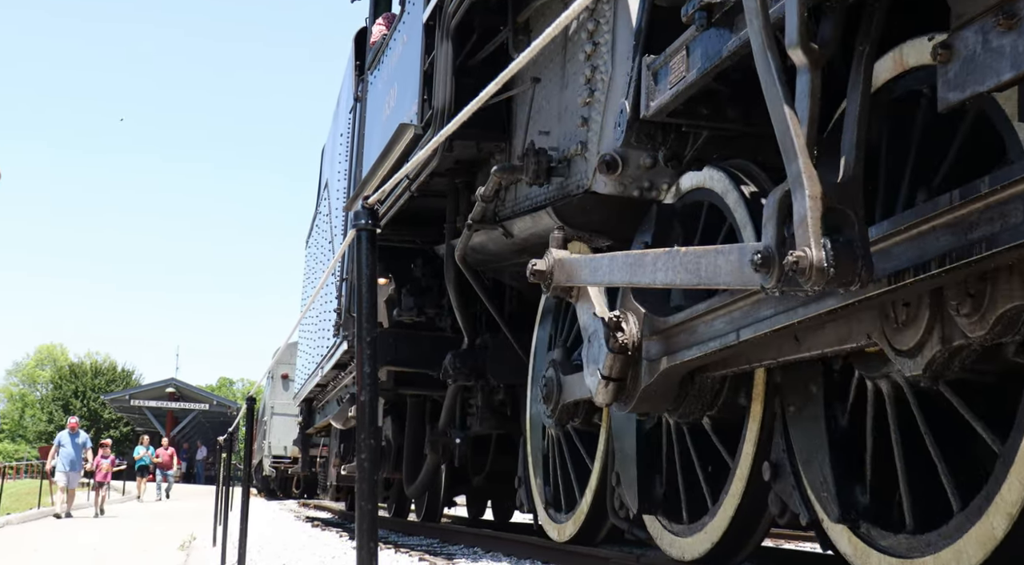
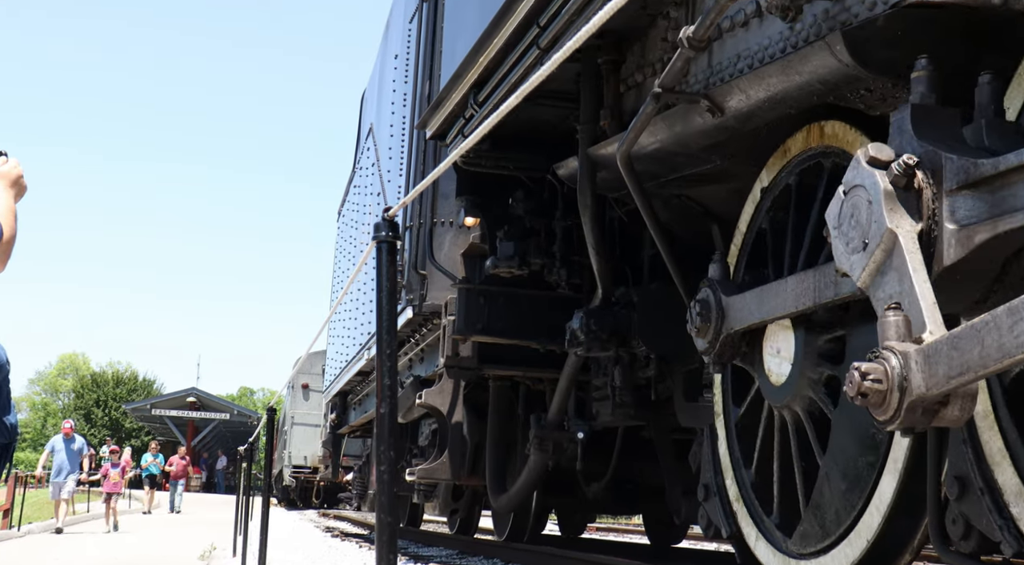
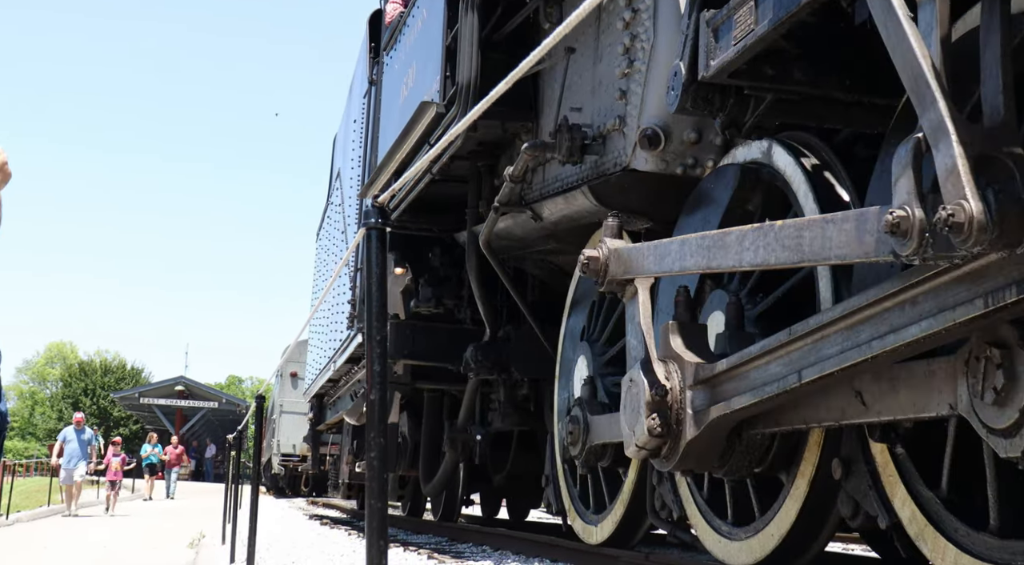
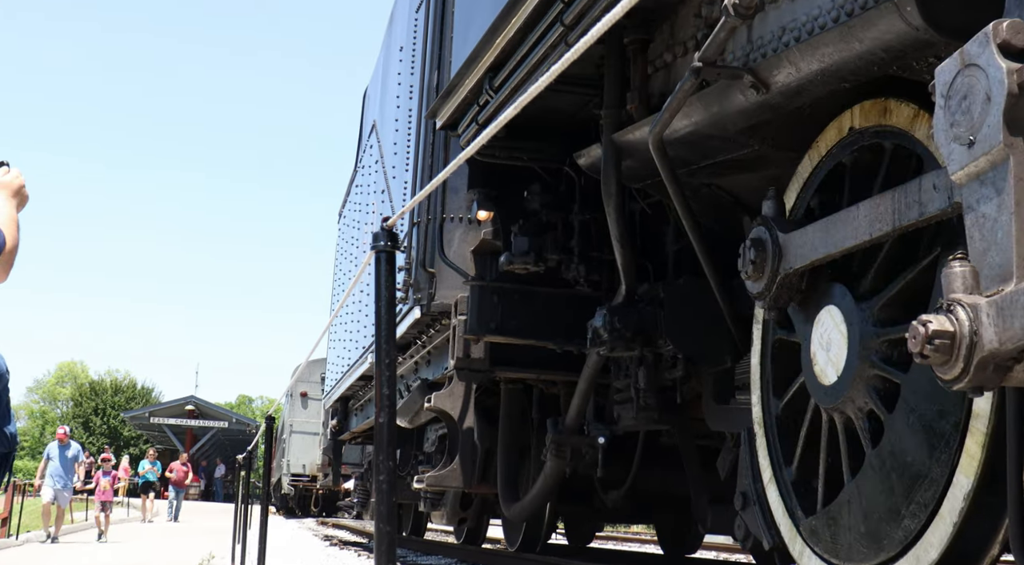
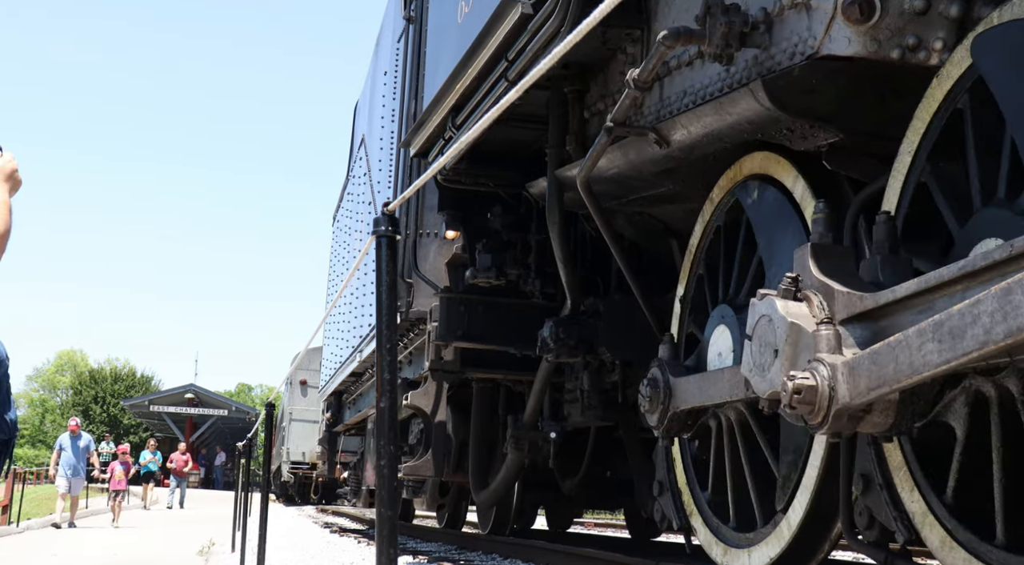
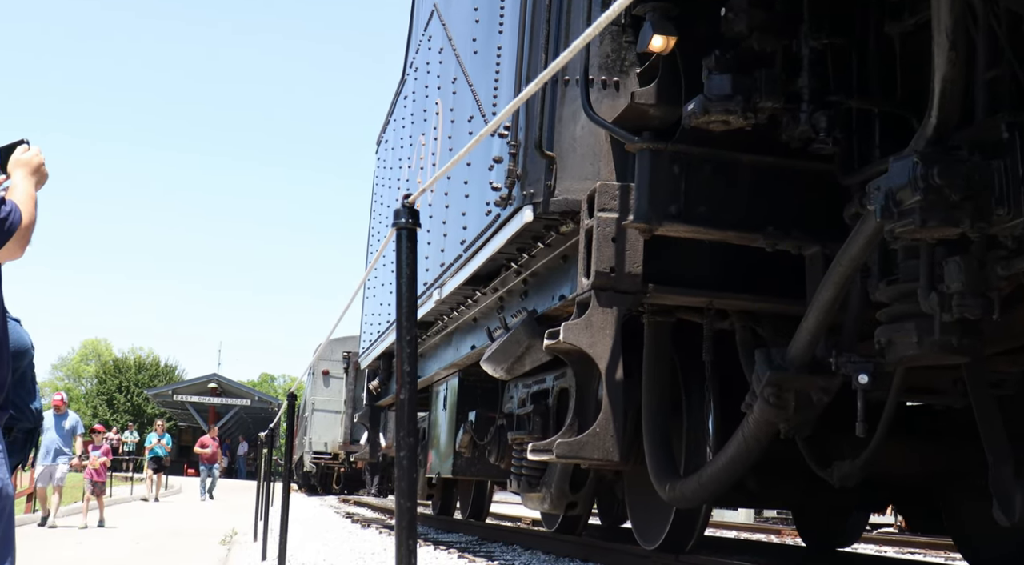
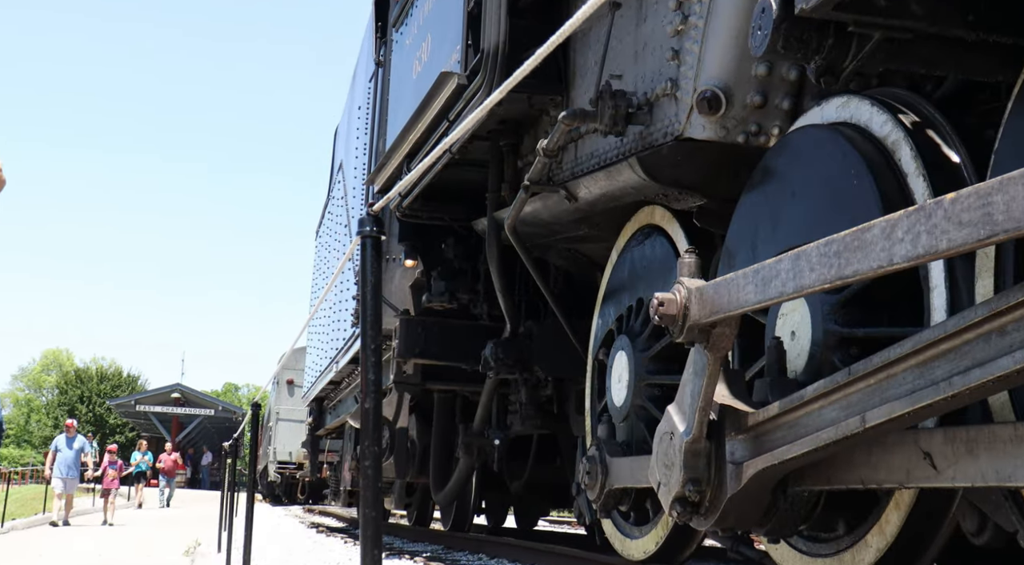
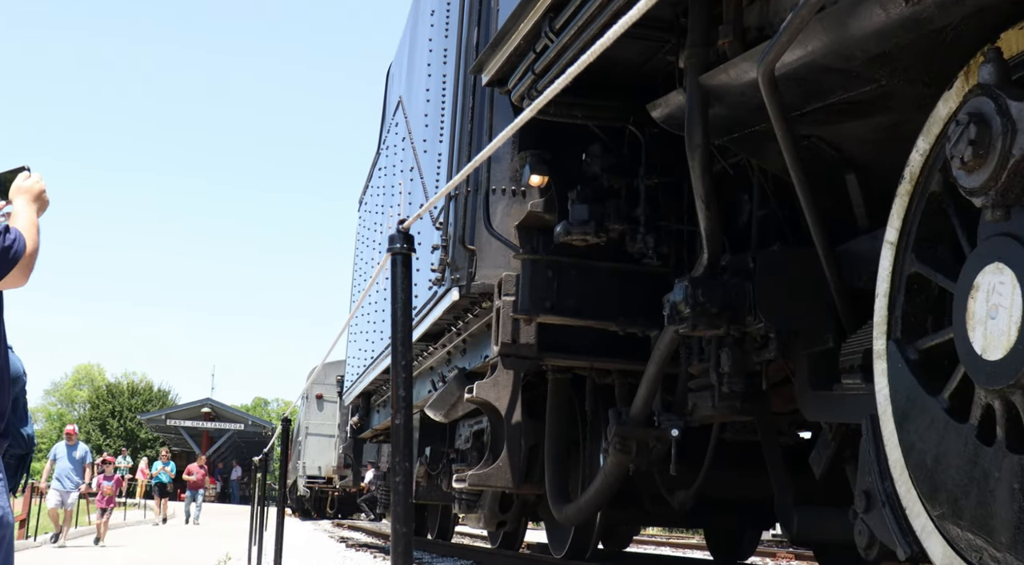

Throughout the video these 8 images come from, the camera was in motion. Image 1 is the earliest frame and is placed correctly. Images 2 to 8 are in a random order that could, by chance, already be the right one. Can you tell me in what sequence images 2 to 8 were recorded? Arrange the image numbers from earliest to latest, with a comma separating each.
3, 7, 5, 2, 4, 8, 6
